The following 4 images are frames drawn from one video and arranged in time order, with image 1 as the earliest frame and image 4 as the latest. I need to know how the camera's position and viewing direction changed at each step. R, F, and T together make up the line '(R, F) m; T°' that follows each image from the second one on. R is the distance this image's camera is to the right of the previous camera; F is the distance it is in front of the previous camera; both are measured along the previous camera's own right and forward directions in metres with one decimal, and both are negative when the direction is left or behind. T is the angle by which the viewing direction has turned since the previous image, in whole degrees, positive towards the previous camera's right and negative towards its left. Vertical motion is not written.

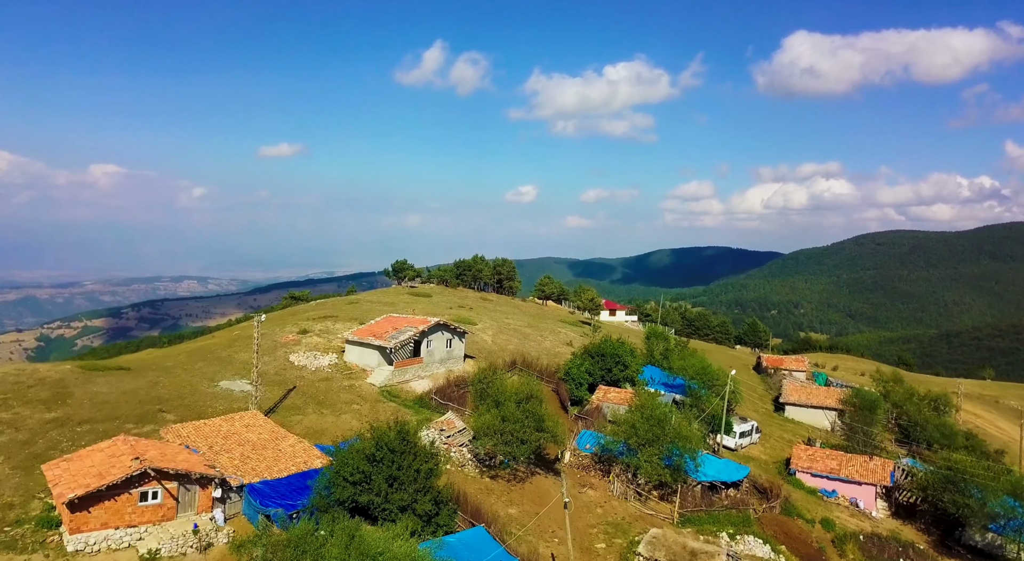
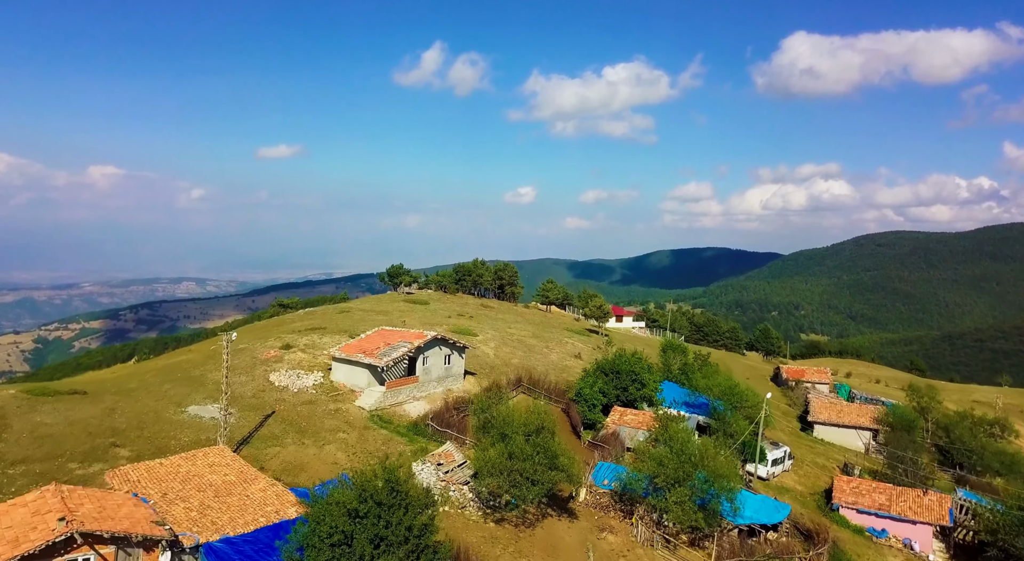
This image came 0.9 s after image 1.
(-0.6, +6.7) m; 0°
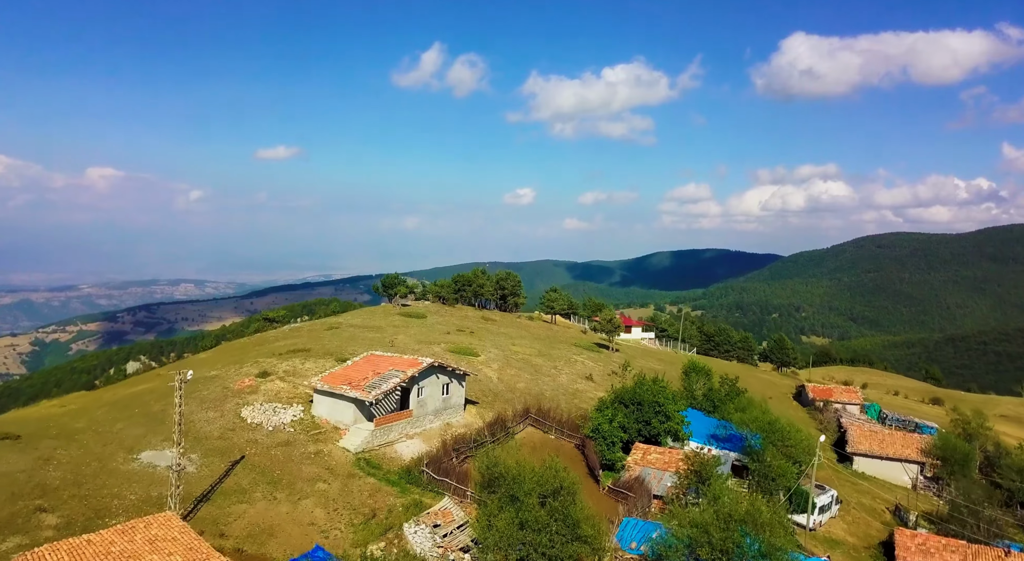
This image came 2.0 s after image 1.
(-0.7, +7.5) m; 0°
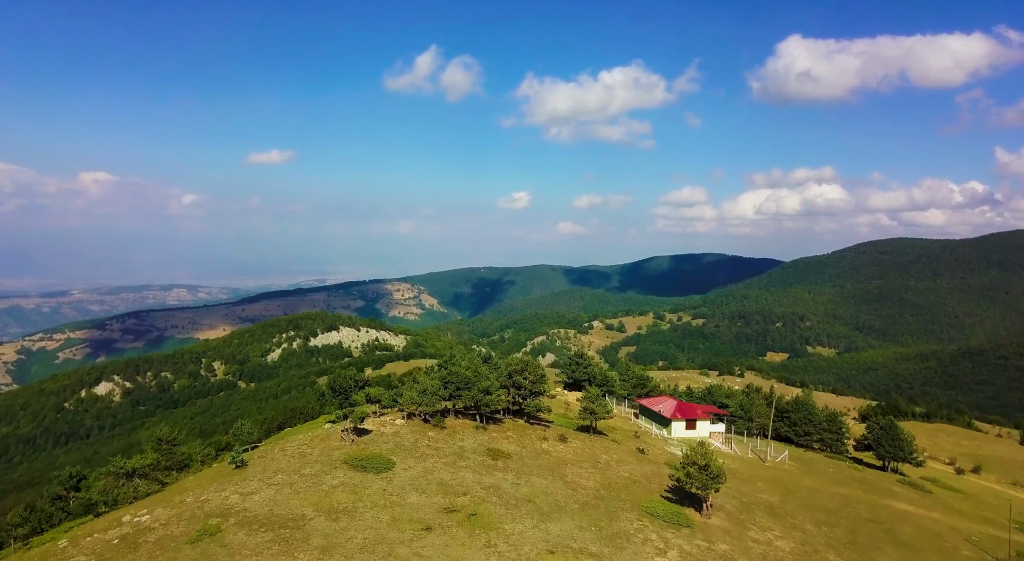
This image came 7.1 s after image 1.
(-2.8, +39.3) m; 0°
